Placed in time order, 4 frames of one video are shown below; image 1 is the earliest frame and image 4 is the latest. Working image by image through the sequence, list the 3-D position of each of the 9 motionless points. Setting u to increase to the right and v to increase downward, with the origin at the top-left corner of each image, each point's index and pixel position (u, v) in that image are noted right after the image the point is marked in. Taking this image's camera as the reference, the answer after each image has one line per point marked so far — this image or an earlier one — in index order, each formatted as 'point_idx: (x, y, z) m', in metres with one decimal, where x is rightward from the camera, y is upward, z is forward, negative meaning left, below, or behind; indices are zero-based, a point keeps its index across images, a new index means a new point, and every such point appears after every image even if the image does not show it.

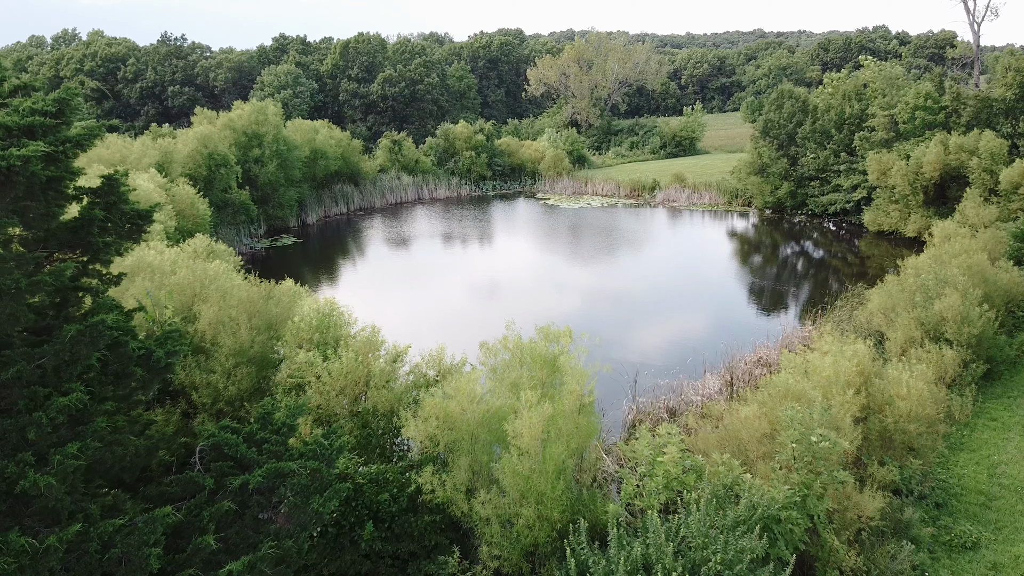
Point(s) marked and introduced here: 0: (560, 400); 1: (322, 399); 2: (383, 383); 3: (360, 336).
0: (+0.4, -0.9, +6.2) m
1: (-1.6, -0.9, +6.7) m
2: (-1.1, -0.8, +6.9) m
3: (-1.4, -0.4, +7.5) m
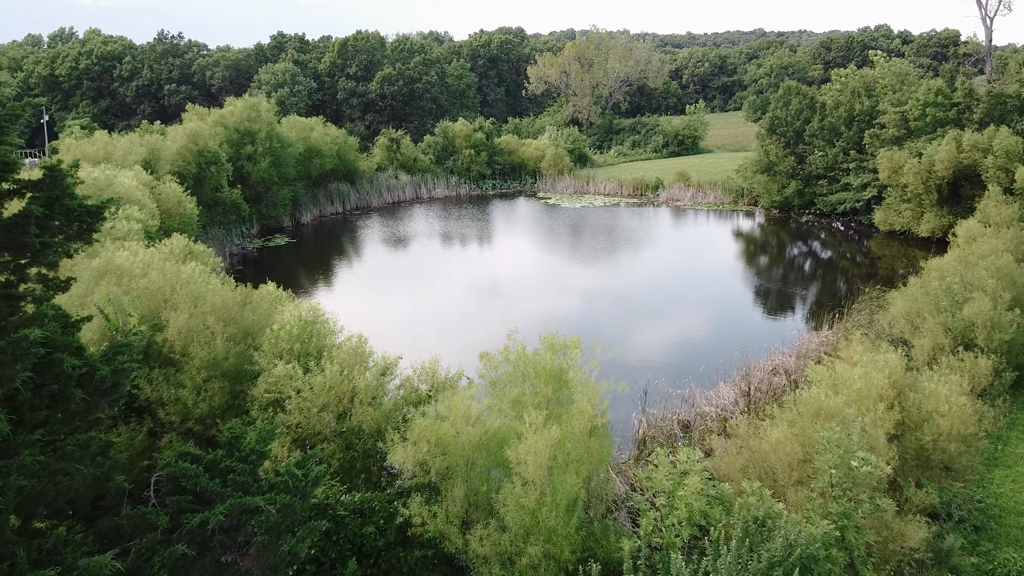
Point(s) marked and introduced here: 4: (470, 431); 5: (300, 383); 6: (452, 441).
0: (+0.4, -0.9, +5.5) m
1: (-1.6, -1.0, +6.0) m
2: (-1.1, -0.9, +6.2) m
3: (-1.4, -0.5, +6.8) m
4: (-0.3, -1.0, +5.4) m
5: (-1.6, -0.7, +6.1) m
6: (-0.4, -1.0, +5.4) m
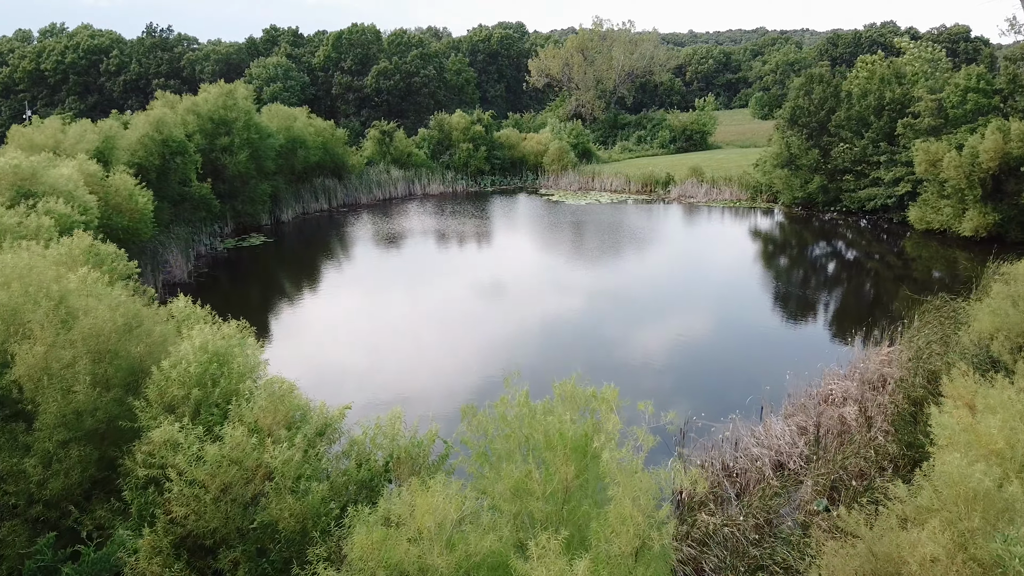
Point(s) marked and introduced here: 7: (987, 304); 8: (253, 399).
0: (+0.4, -1.0, +3.4) m
1: (-1.6, -1.1, +3.9) m
2: (-1.1, -1.0, +4.1) m
3: (-1.4, -0.6, +4.7) m
4: (-0.3, -1.1, +3.3) m
5: (-1.6, -0.9, +4.0) m
6: (-0.4, -1.1, +3.3) m
7: (+5.7, -0.2, +9.6) m
8: (-1.5, -0.6, +4.6) m
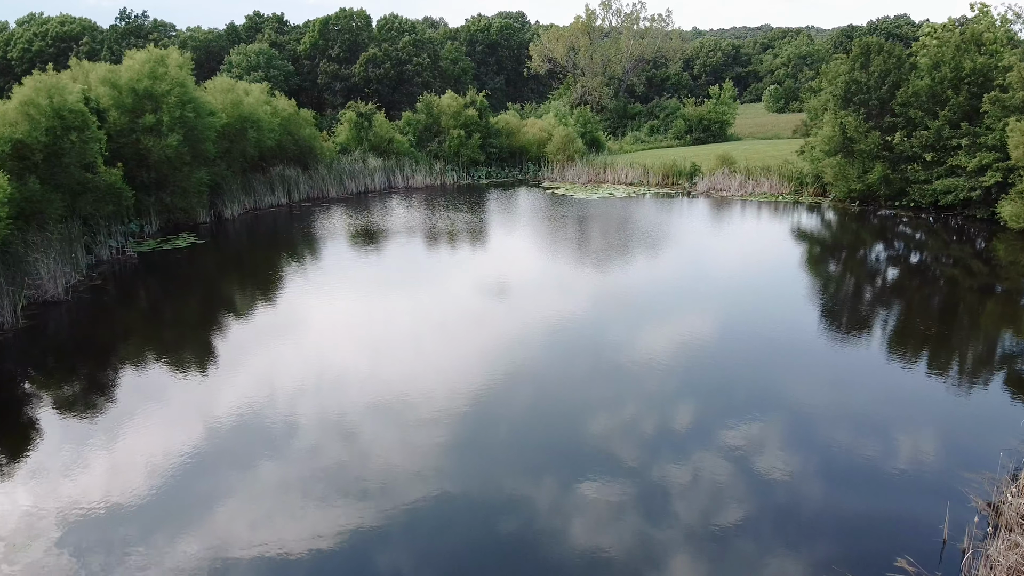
0: (+0.3, -1.3, -0.8) m
1: (-1.7, -1.4, -0.2) m
2: (-1.2, -1.3, -0.1) m
3: (-1.5, -0.9, +0.6) m
4: (-0.4, -1.4, -0.9) m
5: (-1.7, -1.1, -0.1) m
6: (-0.5, -1.4, -0.9) m
7: (+5.6, -0.5, +5.5) m
8: (-1.5, -0.9, +0.4) m
